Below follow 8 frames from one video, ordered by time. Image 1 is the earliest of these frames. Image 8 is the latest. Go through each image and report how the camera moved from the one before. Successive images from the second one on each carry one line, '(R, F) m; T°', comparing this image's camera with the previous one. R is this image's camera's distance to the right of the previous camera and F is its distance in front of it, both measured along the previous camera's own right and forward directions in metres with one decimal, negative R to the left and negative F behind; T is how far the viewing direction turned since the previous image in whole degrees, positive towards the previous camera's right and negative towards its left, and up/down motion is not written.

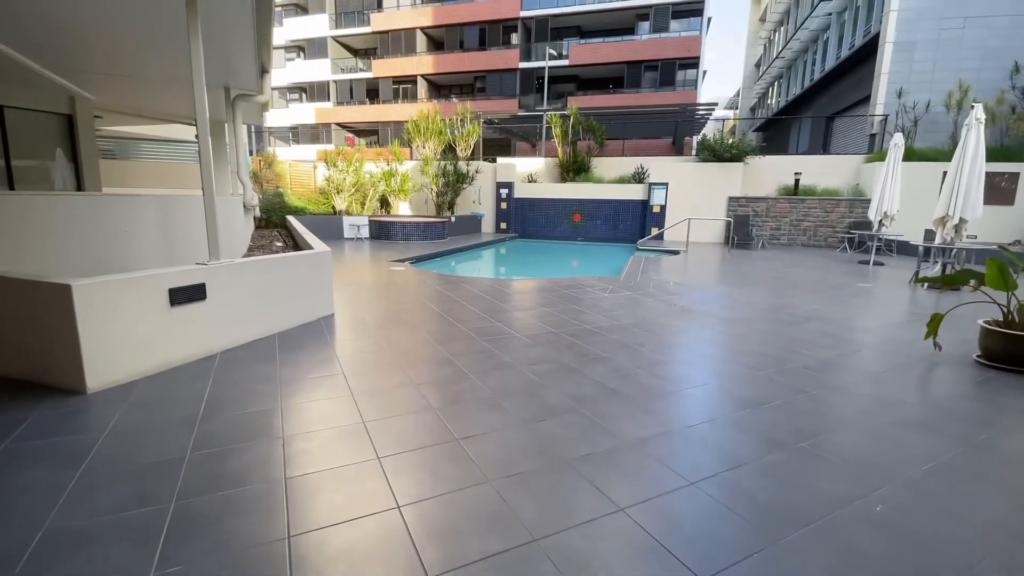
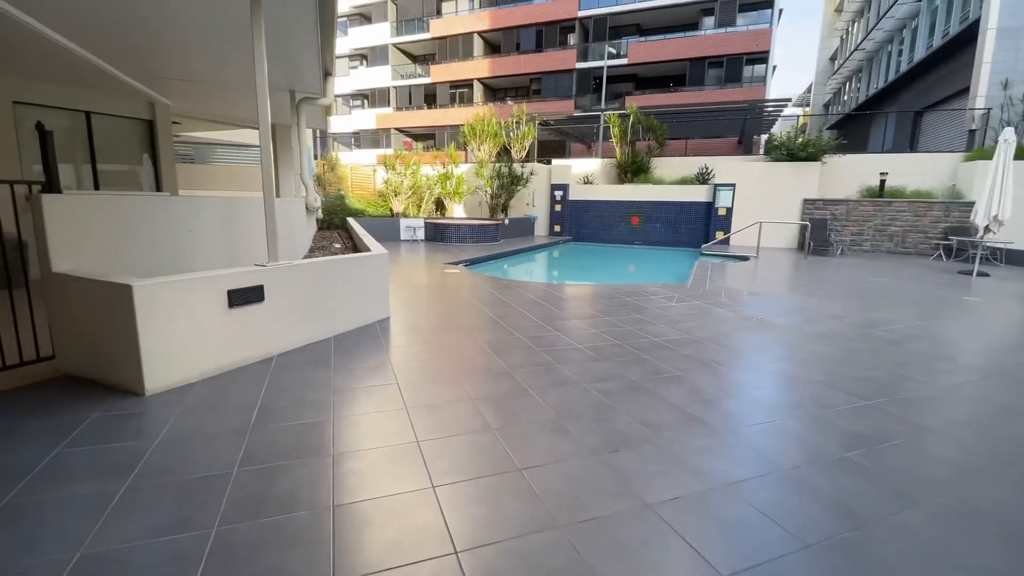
(-0.1, +0.2) m; -6°
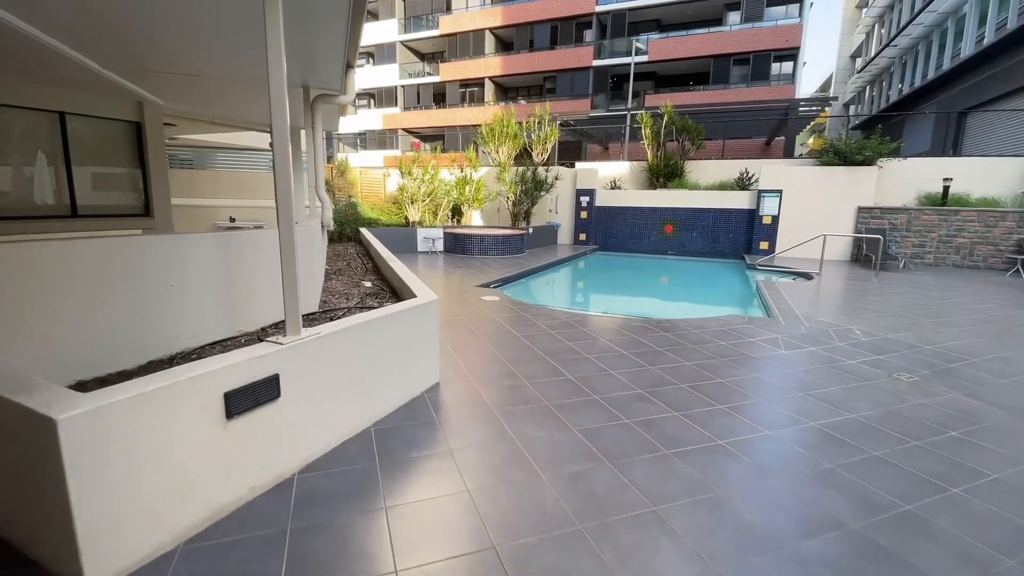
(-0.6, +1.0) m; 0°
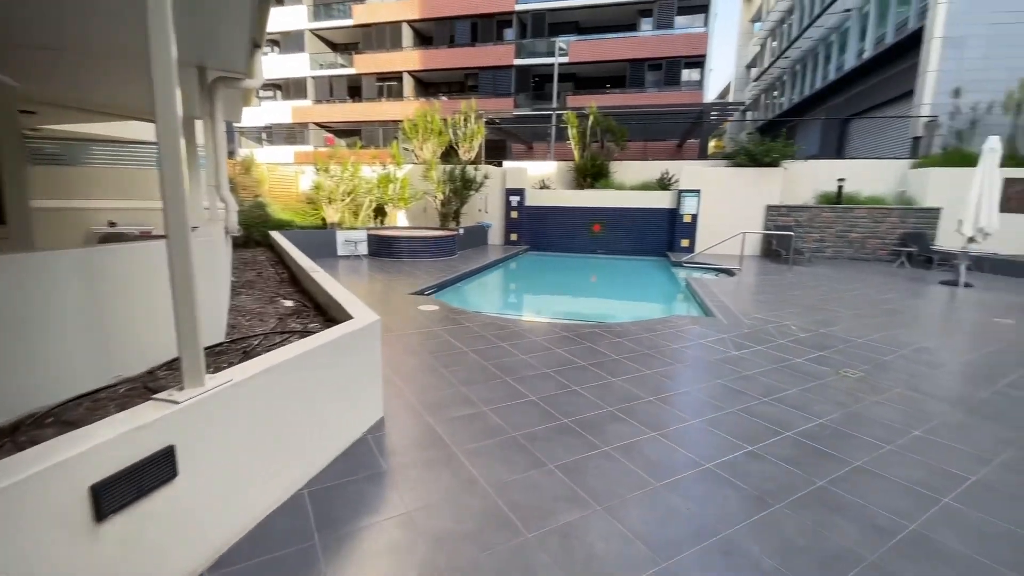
(-0.2, +0.4) m; +9°
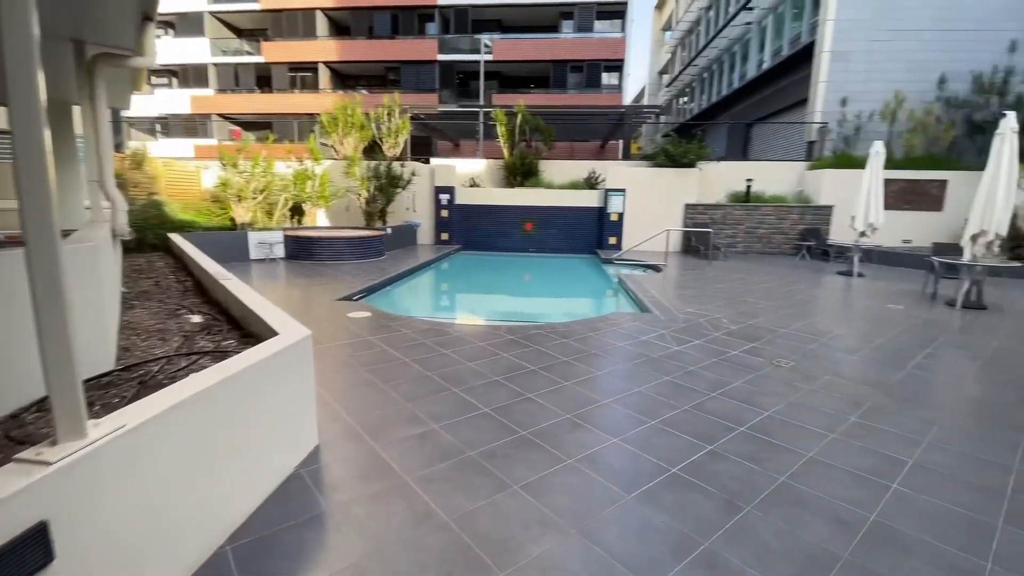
(-0.1, +0.2) m; +9°
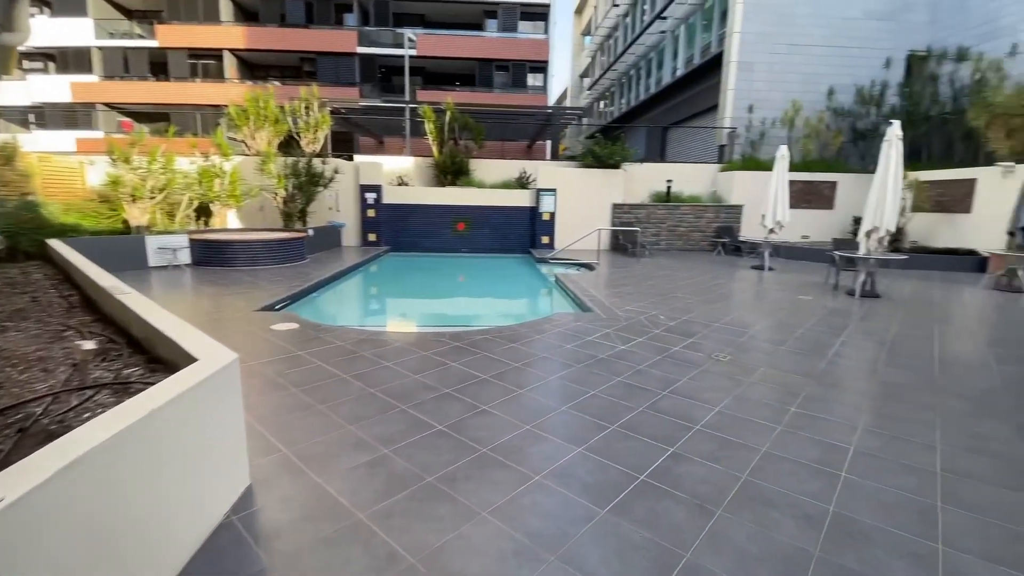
(-0.1, +0.2) m; +9°
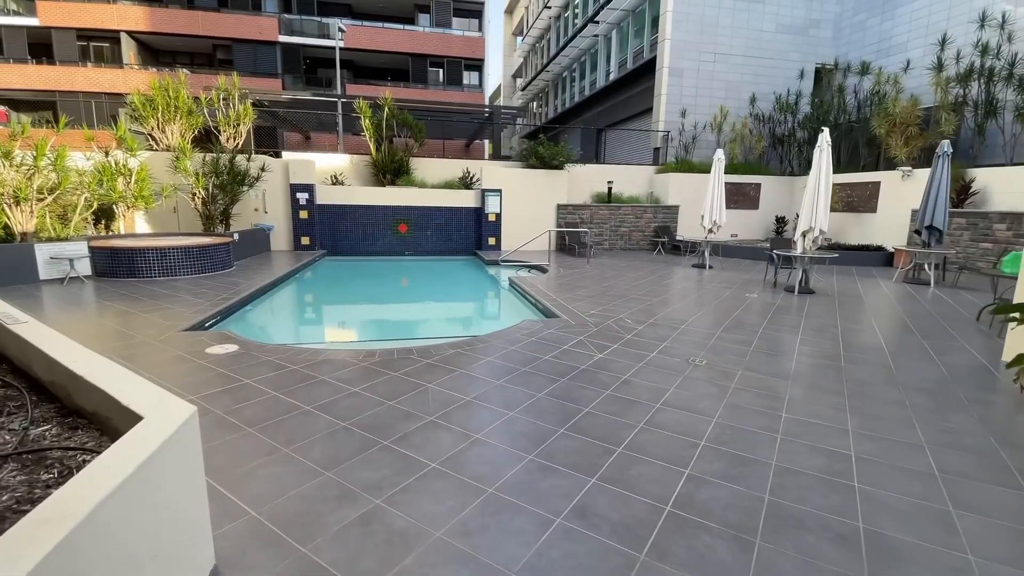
(-0.3, +0.3) m; +8°
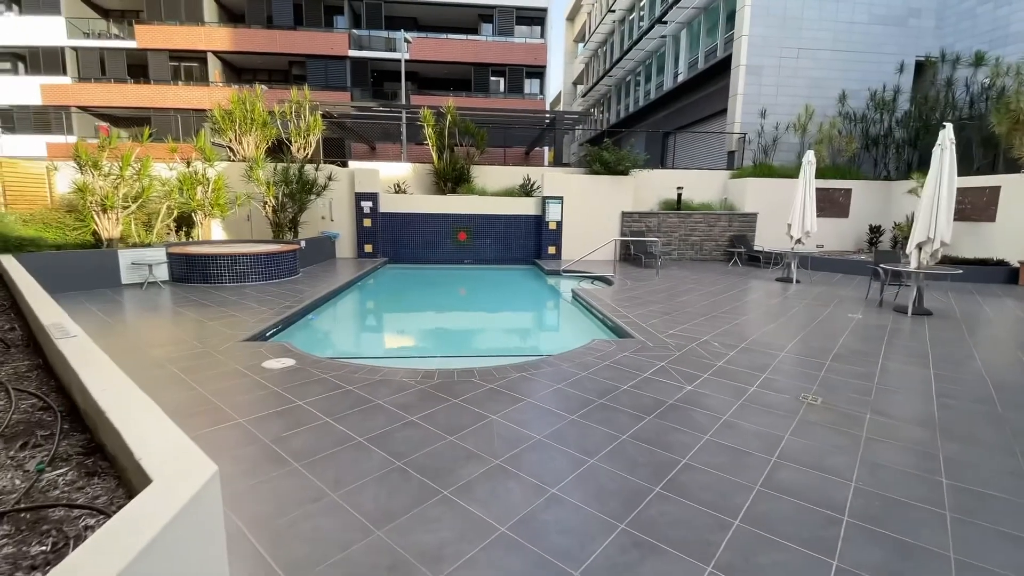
(-0.1, +0.4) m; -7°
